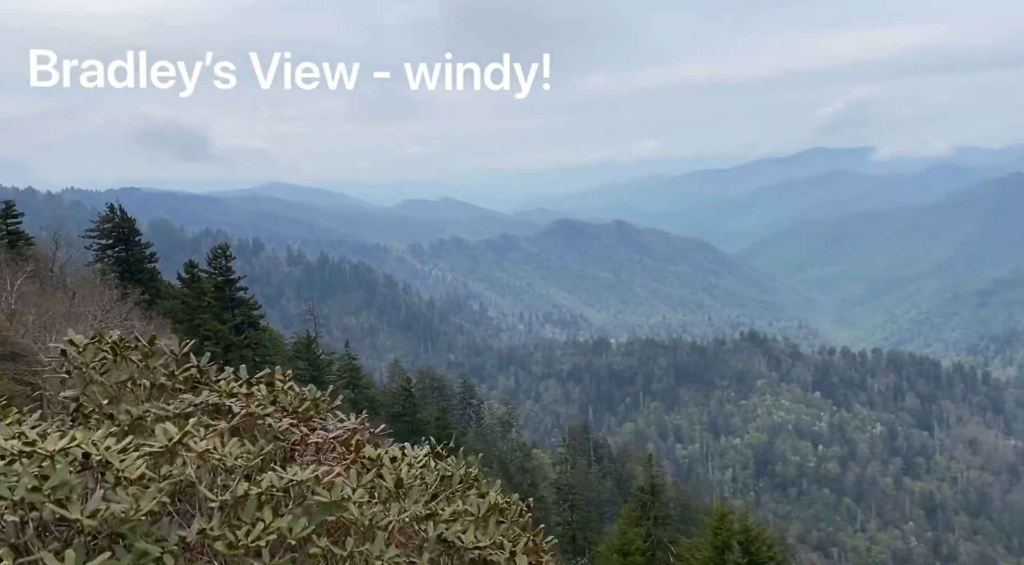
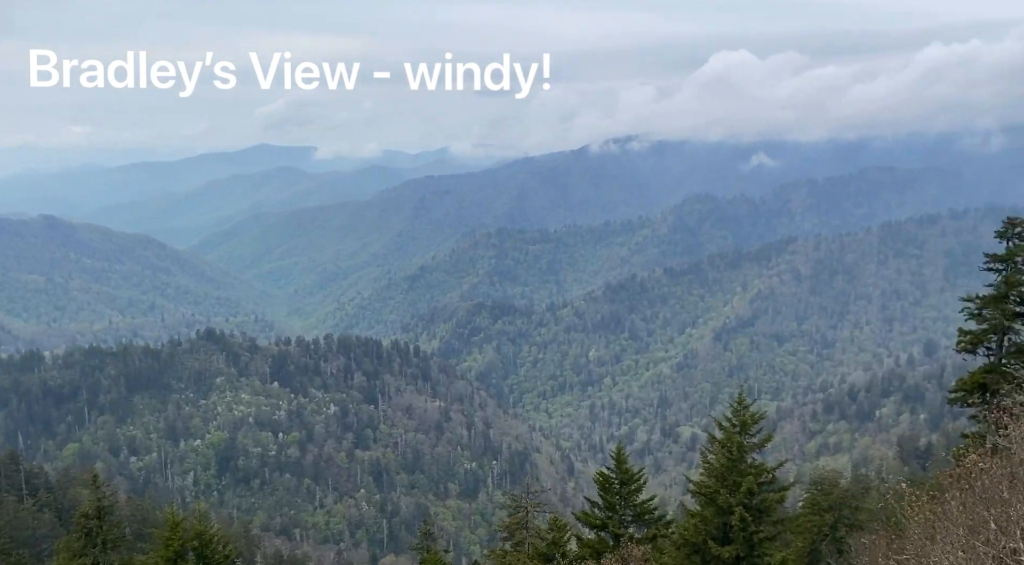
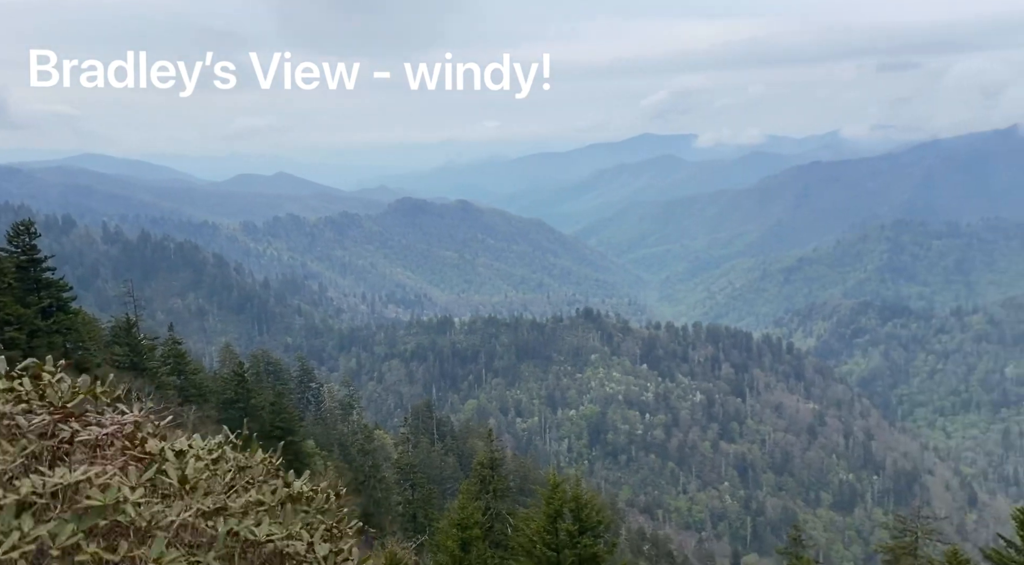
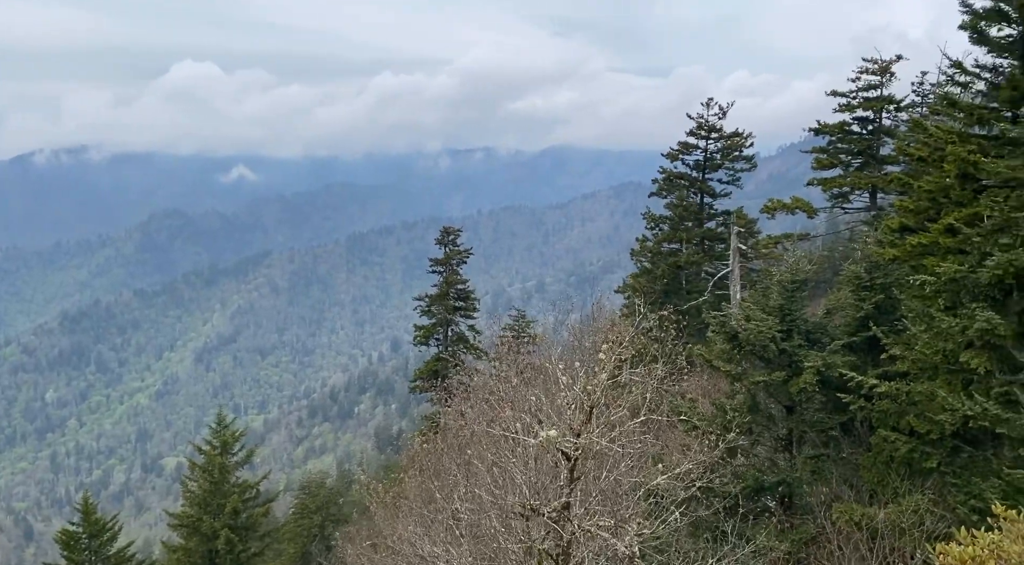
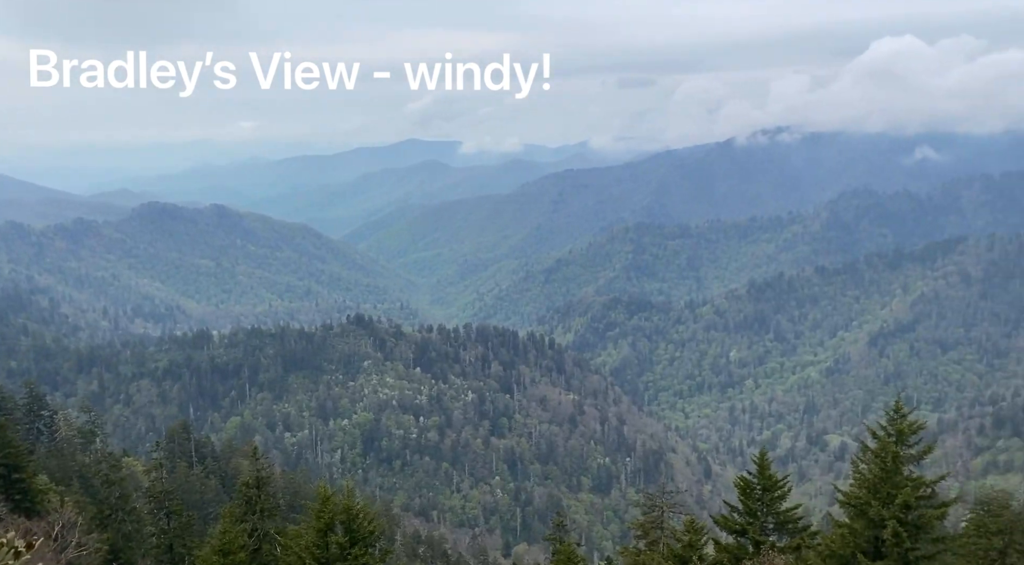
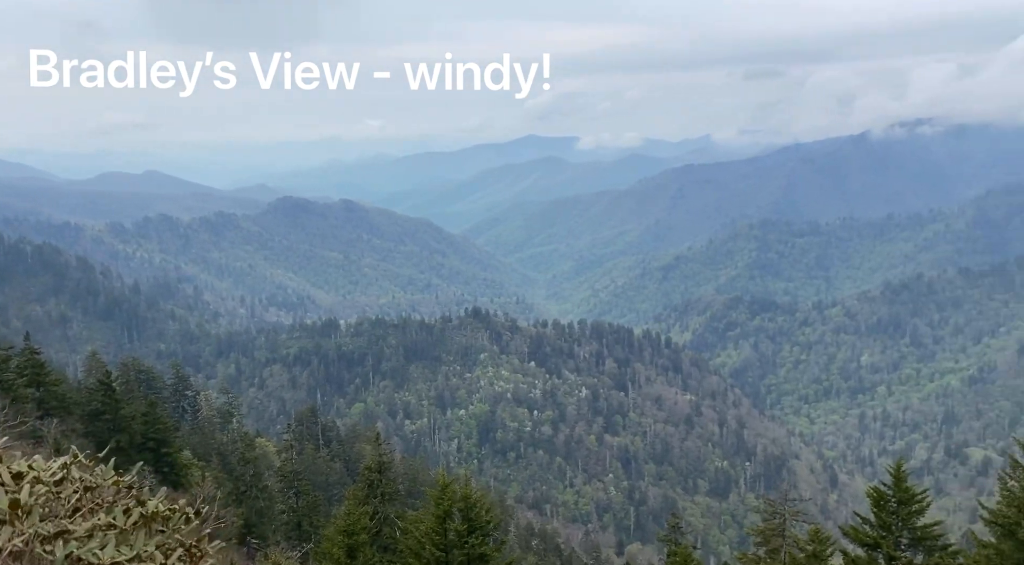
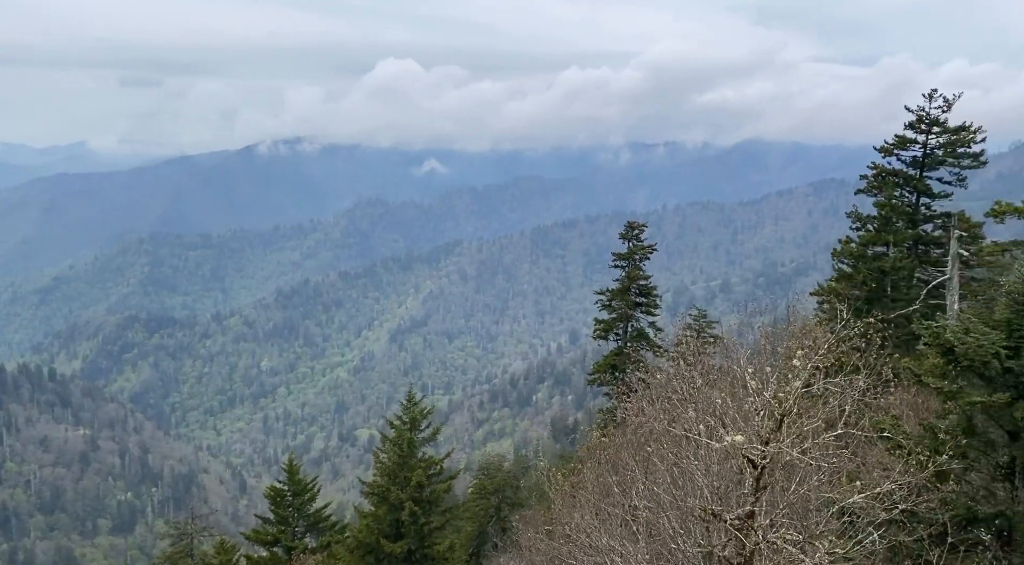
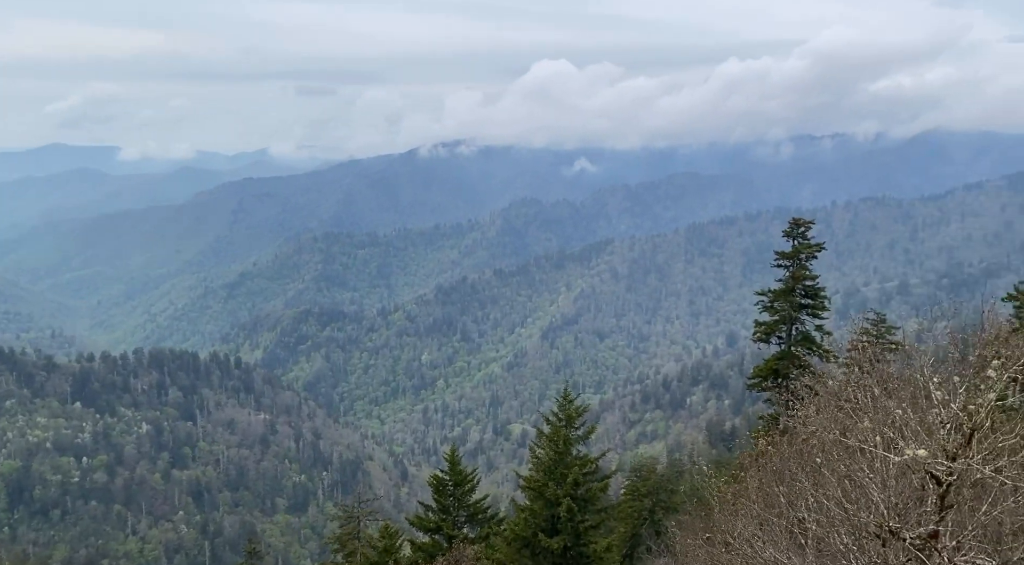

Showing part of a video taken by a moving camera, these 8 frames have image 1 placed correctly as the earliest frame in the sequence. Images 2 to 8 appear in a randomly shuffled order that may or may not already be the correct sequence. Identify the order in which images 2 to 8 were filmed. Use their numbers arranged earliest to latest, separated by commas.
3, 6, 5, 2, 8, 7, 4
